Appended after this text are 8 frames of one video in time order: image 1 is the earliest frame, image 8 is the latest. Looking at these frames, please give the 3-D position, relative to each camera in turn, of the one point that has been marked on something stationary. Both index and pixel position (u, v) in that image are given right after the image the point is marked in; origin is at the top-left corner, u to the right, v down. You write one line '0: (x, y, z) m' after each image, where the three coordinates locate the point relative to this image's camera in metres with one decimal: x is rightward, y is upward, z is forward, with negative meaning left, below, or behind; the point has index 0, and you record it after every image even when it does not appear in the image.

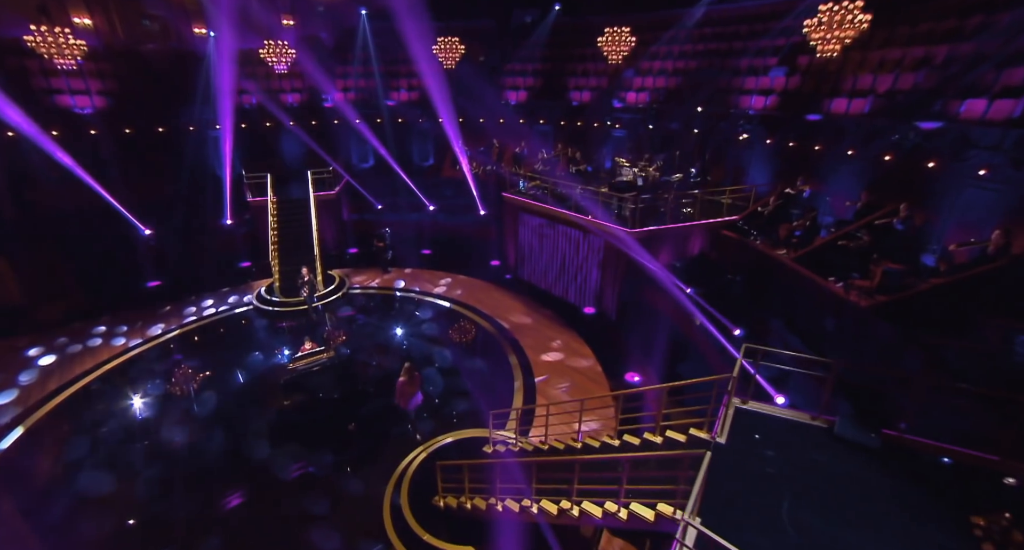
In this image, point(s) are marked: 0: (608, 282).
0: (+2.6, -0.2, +11.1) m
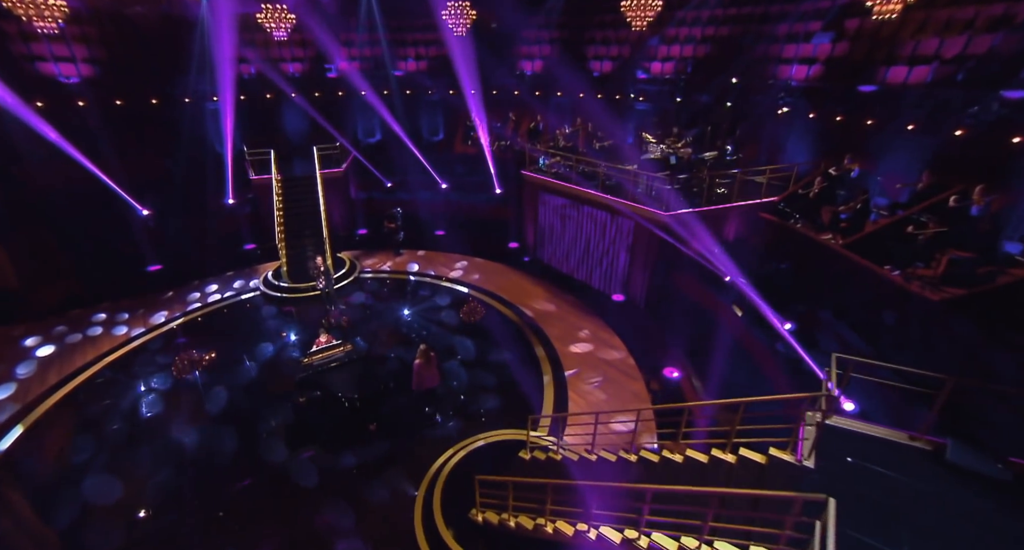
0: (+3.1, +0.1, +10.4) m
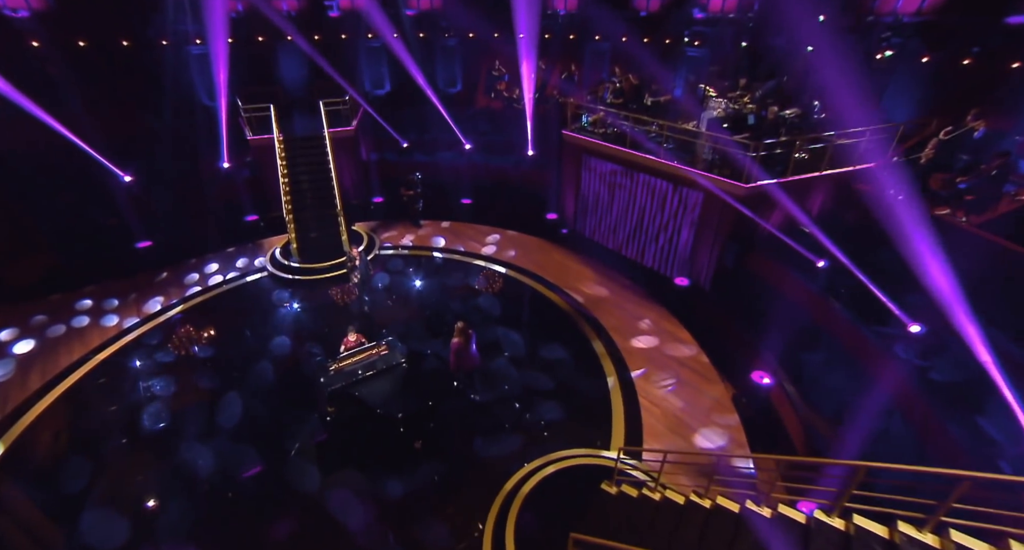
0: (+4.1, +0.6, +9.1) m
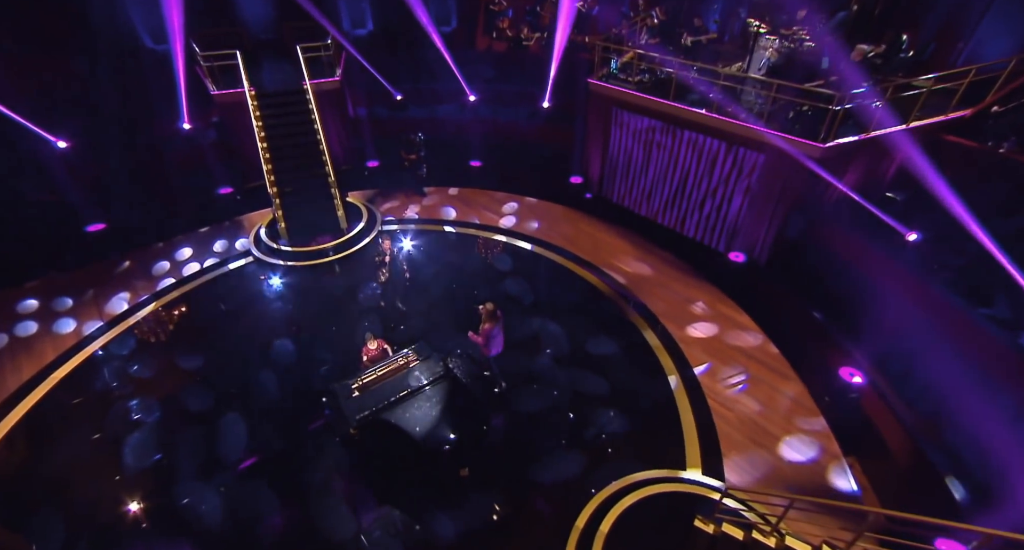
0: (+4.7, +1.1, +8.0) m
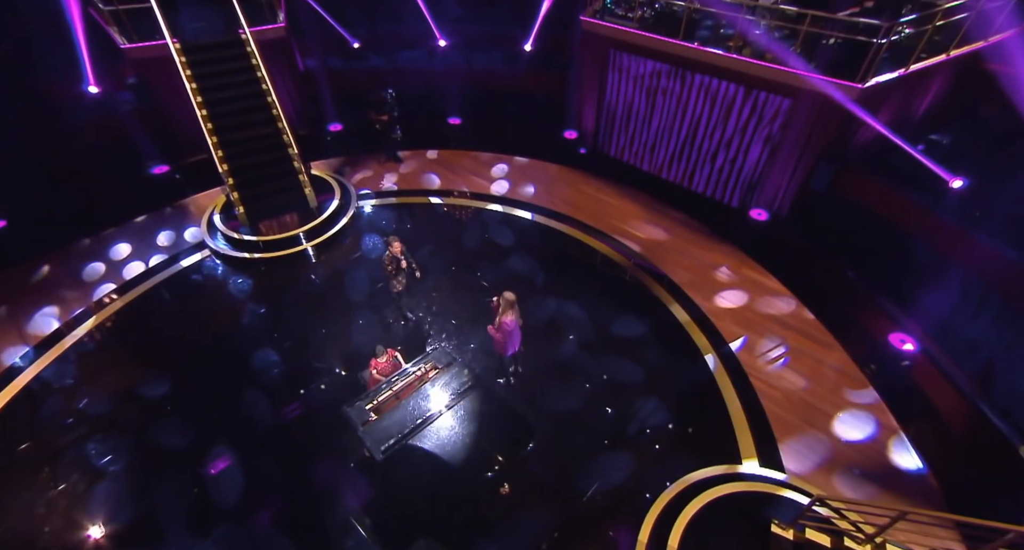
0: (+4.7, +1.9, +7.4) m
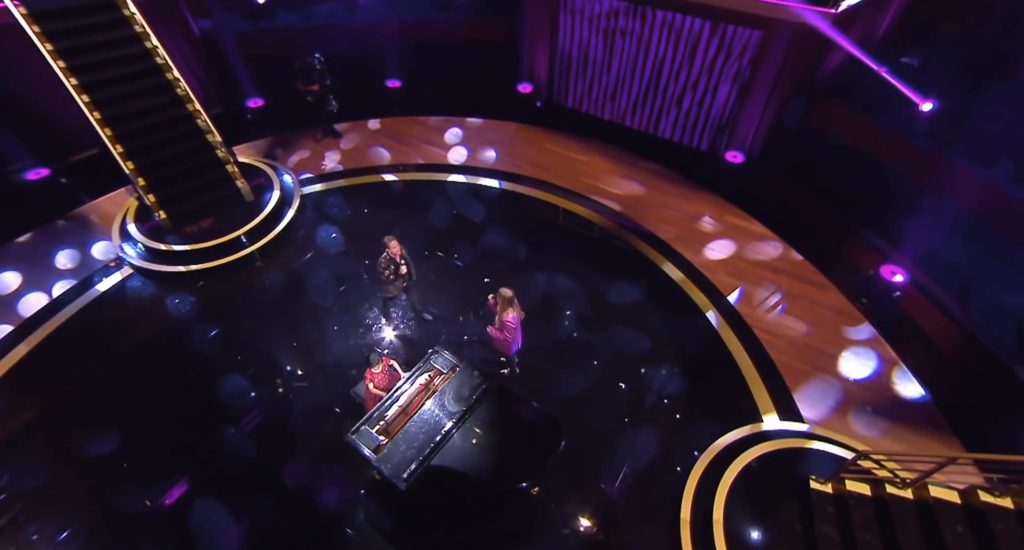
0: (+4.0, +2.9, +7.1) m
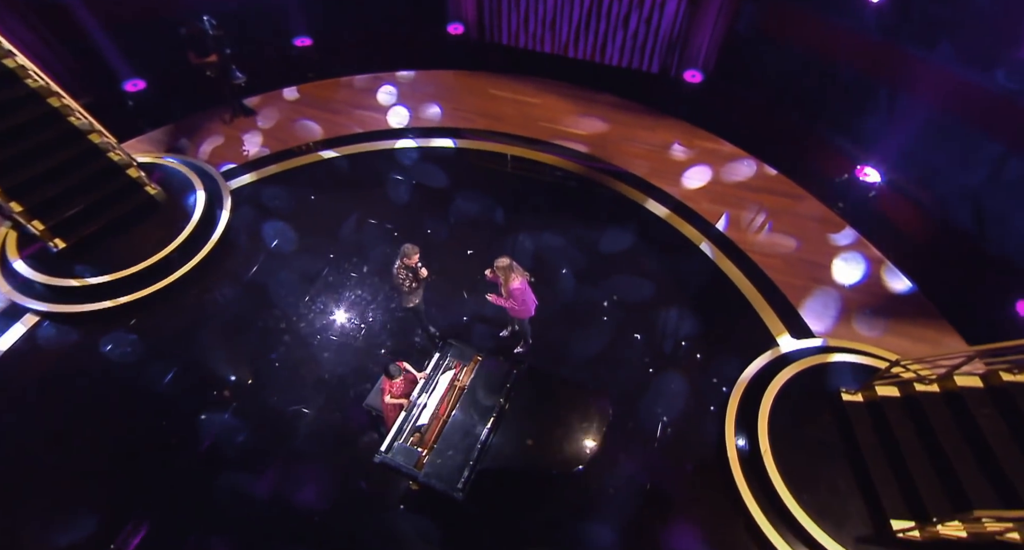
0: (+3.1, +4.1, +6.7) m
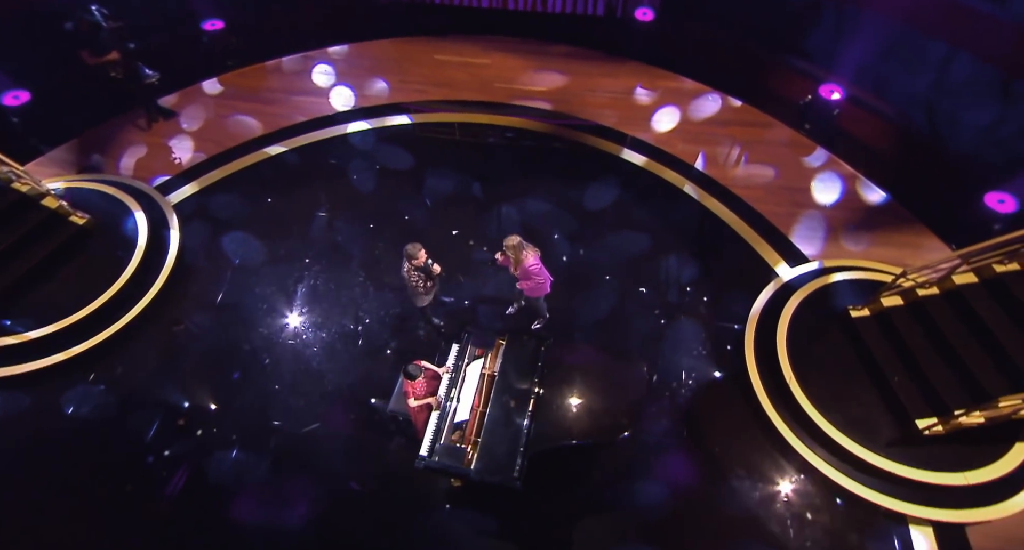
0: (+2.1, +5.0, +6.4) m
